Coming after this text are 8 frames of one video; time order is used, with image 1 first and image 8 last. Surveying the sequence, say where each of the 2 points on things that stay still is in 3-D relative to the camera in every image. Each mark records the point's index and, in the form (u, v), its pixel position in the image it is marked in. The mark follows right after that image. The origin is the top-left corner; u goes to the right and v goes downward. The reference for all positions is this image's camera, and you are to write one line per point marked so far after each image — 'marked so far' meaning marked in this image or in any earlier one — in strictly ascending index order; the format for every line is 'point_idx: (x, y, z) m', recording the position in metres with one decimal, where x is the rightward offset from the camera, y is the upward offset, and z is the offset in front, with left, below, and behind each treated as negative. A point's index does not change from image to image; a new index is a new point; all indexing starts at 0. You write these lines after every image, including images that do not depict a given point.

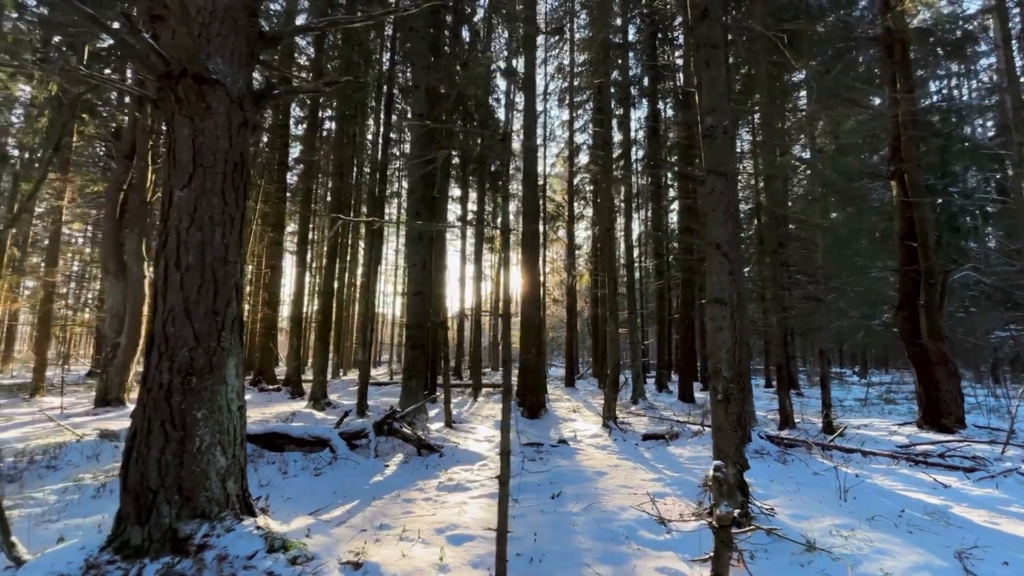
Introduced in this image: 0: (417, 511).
0: (-0.8, -1.9, +4.6) m
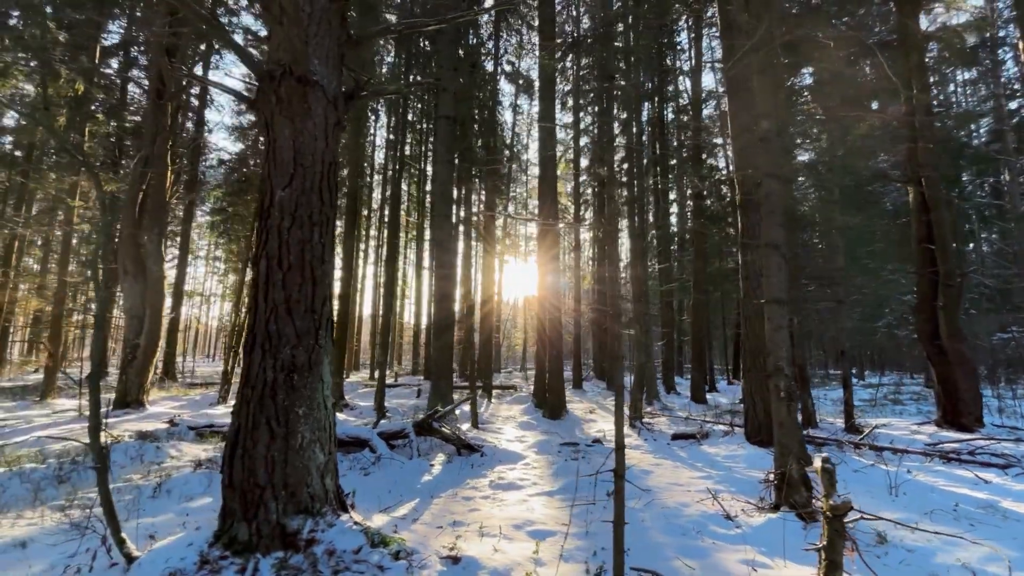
0: (-0.3, -1.9, +4.6) m
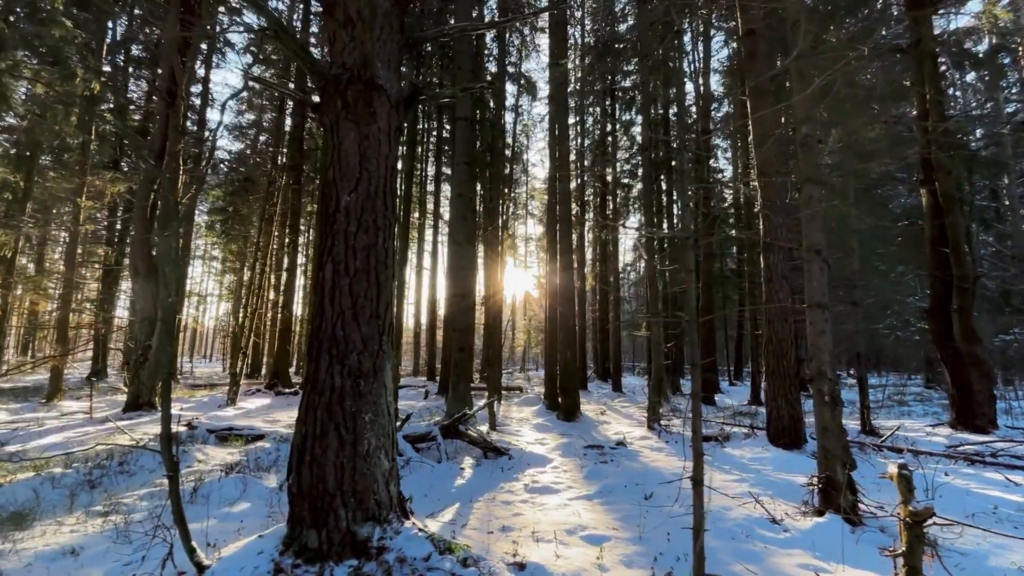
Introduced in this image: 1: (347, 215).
0: (+0.1, -2.0, +4.6) m
1: (-1.0, +0.4, +3.1) m
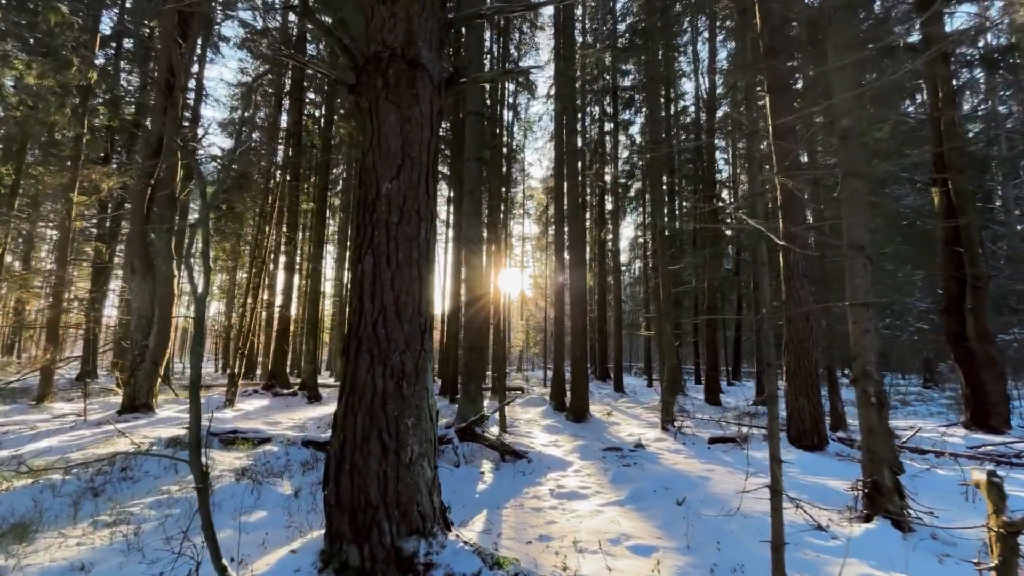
0: (+0.4, -1.9, +4.4) m
1: (-0.7, +0.5, +2.9) m
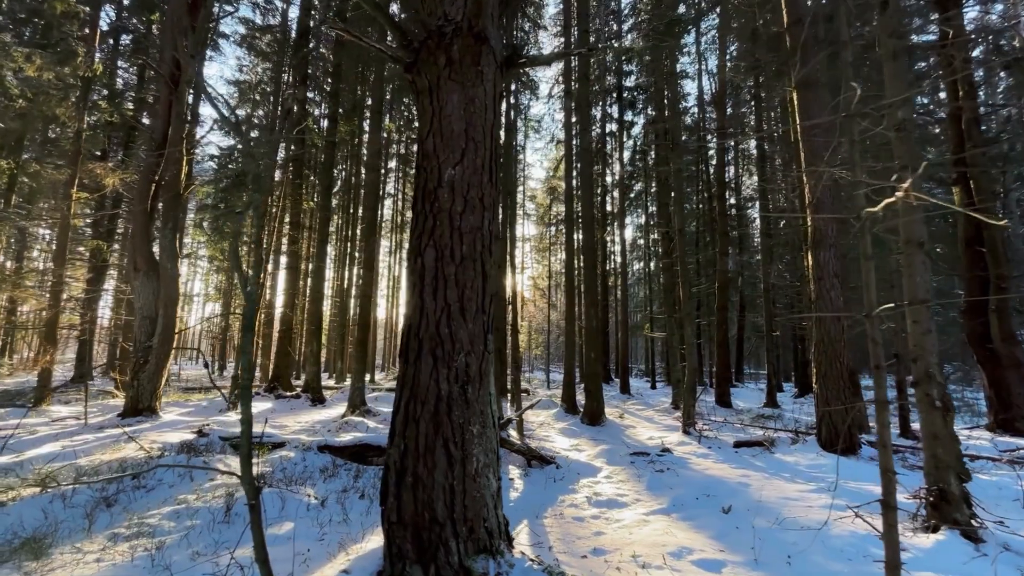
0: (+0.7, -1.9, +4.2) m
1: (-0.3, +0.5, +2.7) m
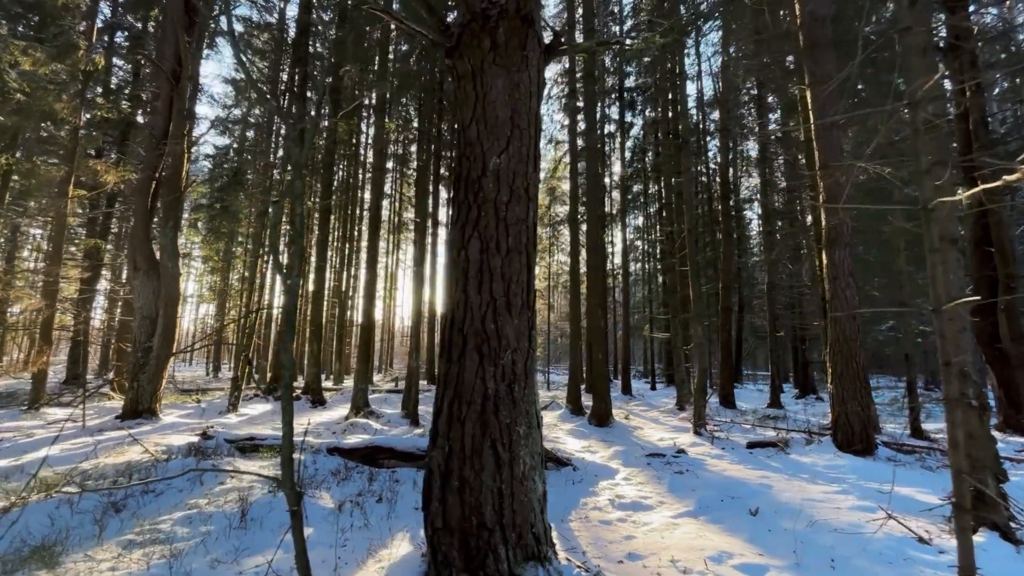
0: (+1.0, -1.9, +4.1) m
1: (-0.1, +0.5, +2.6) m
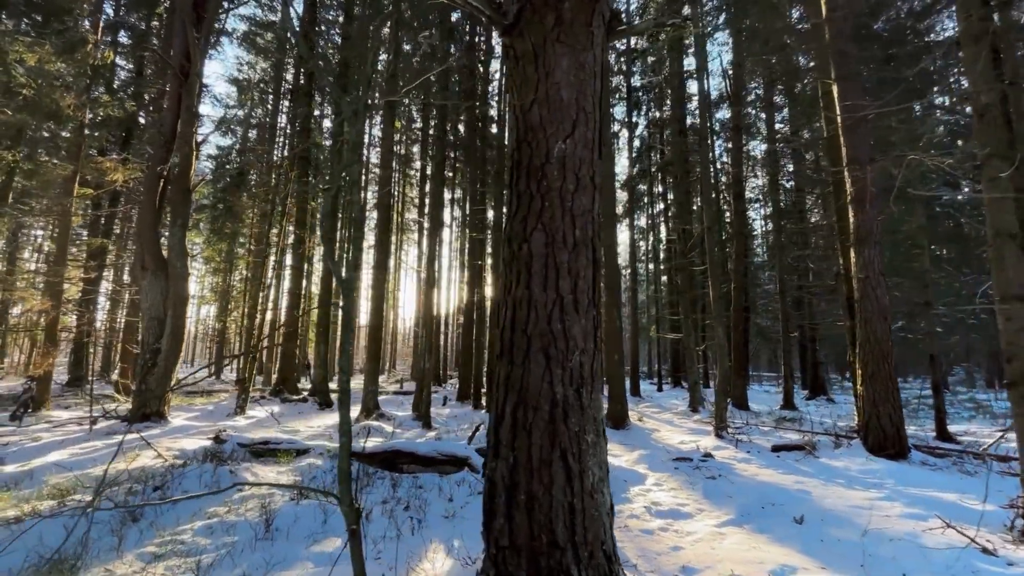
0: (+1.2, -1.9, +3.9) m
1: (+0.2, +0.5, +2.4) m
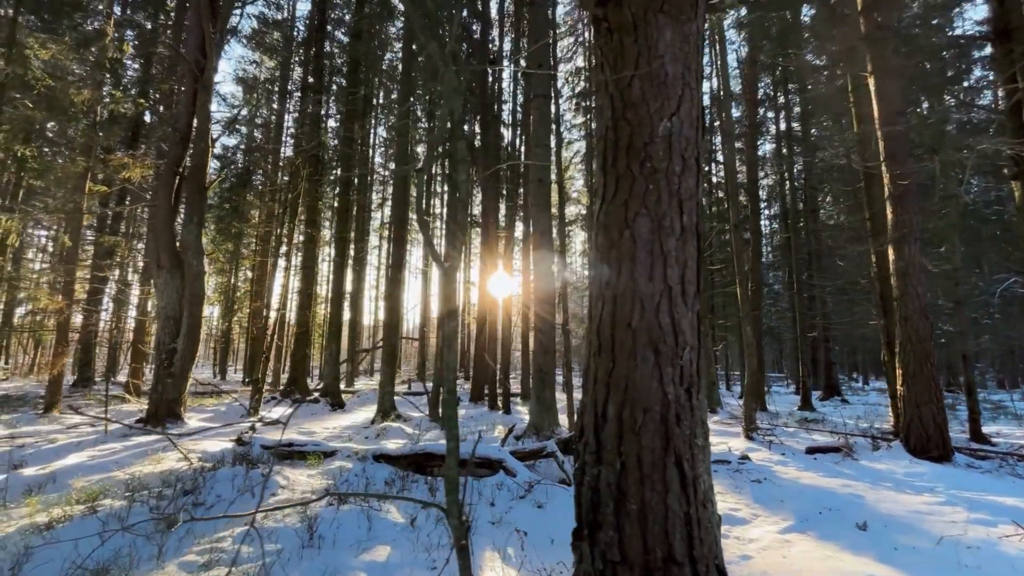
0: (+1.7, -1.8, +3.7) m
1: (+0.6, +0.6, +2.2) m
